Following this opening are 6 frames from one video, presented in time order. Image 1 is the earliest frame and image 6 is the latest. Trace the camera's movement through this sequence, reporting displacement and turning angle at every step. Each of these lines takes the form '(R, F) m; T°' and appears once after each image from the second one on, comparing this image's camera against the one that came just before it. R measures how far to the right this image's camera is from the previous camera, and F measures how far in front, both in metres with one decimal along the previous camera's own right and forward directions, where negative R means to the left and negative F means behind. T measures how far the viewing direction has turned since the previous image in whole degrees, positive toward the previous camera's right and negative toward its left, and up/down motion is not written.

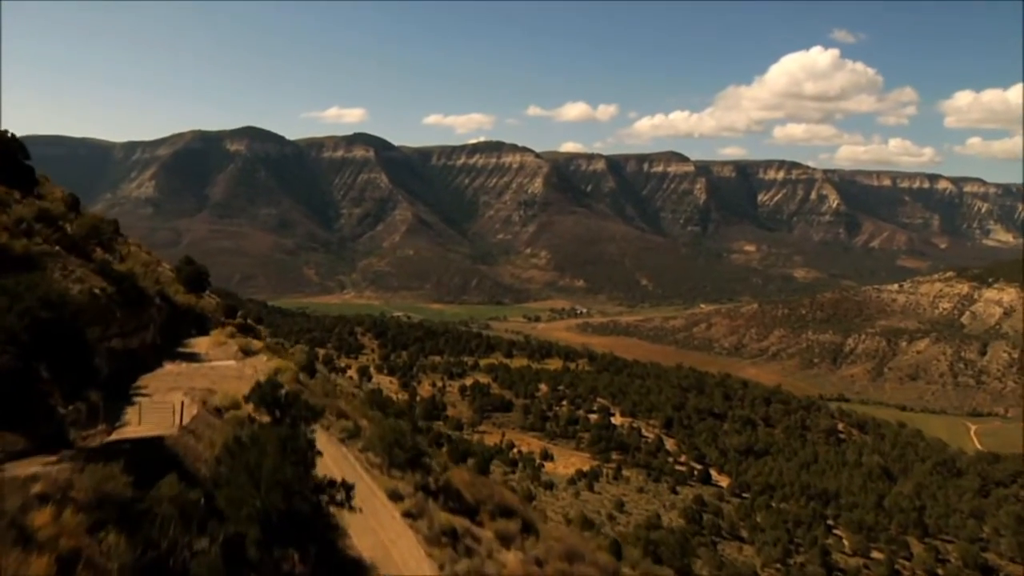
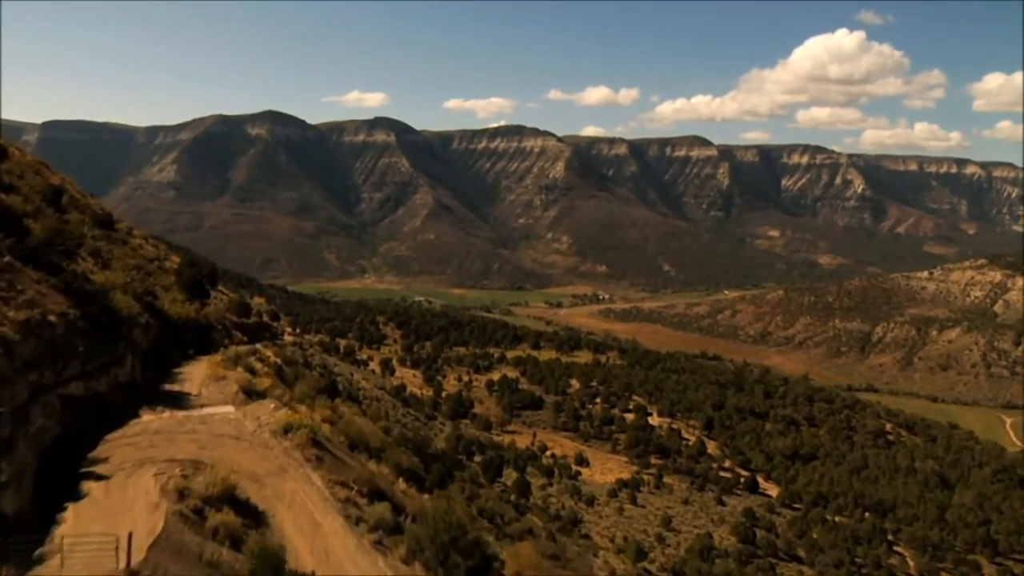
(-0.7, +2.8) m; -1°
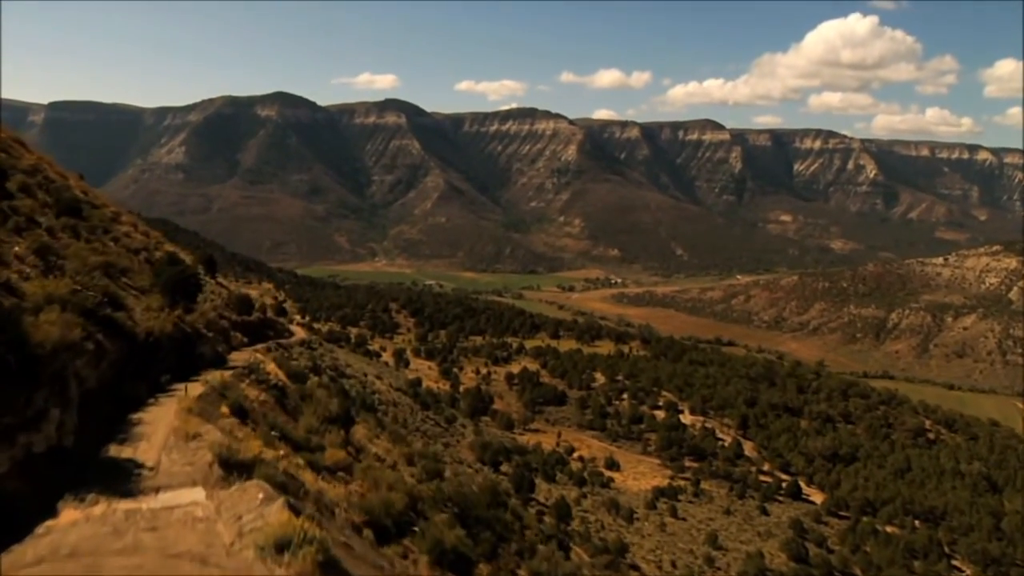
(-0.7, +3.0) m; -1°
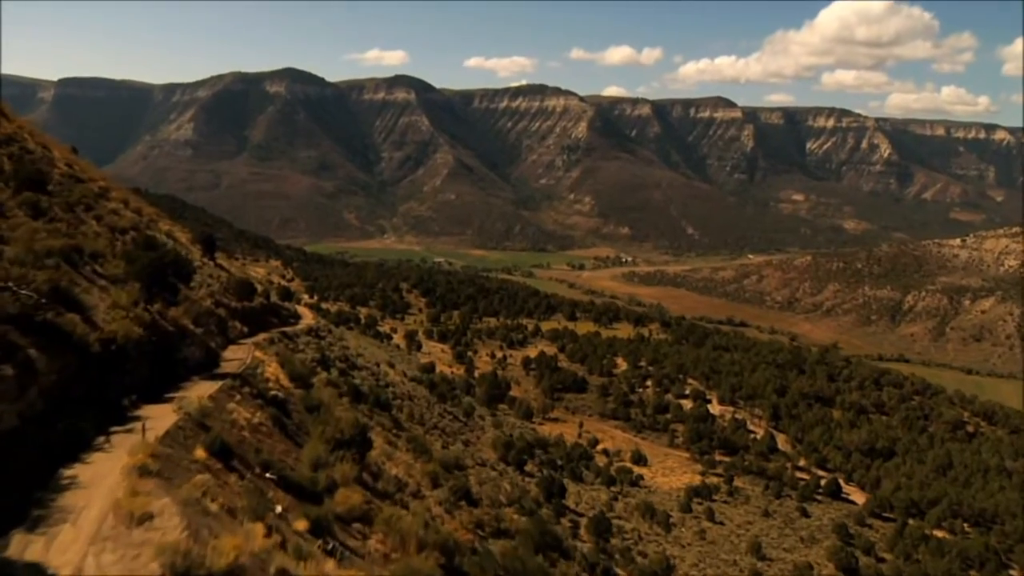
(-0.6, +2.5) m; -1°
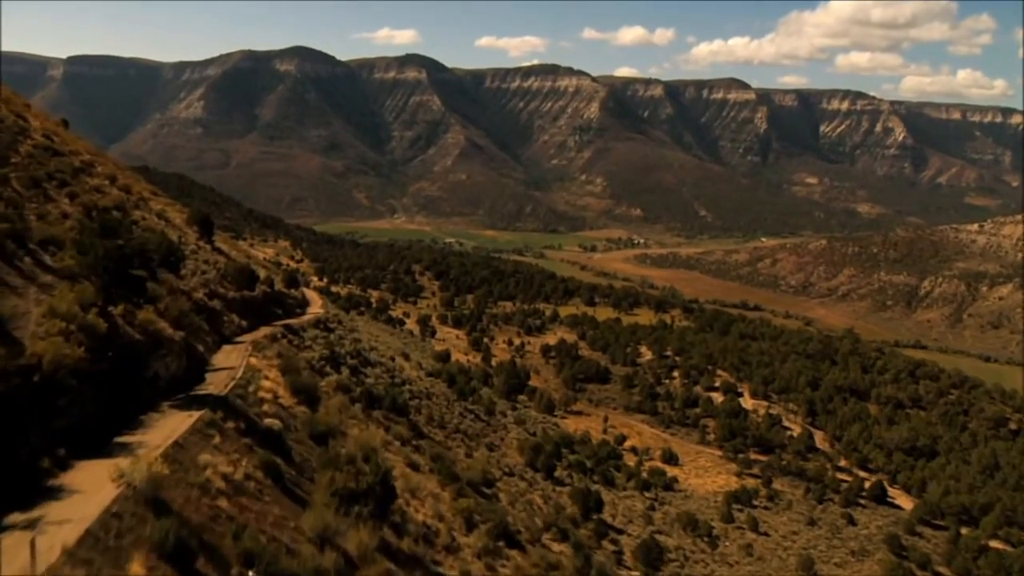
(-0.6, +2.5) m; -1°
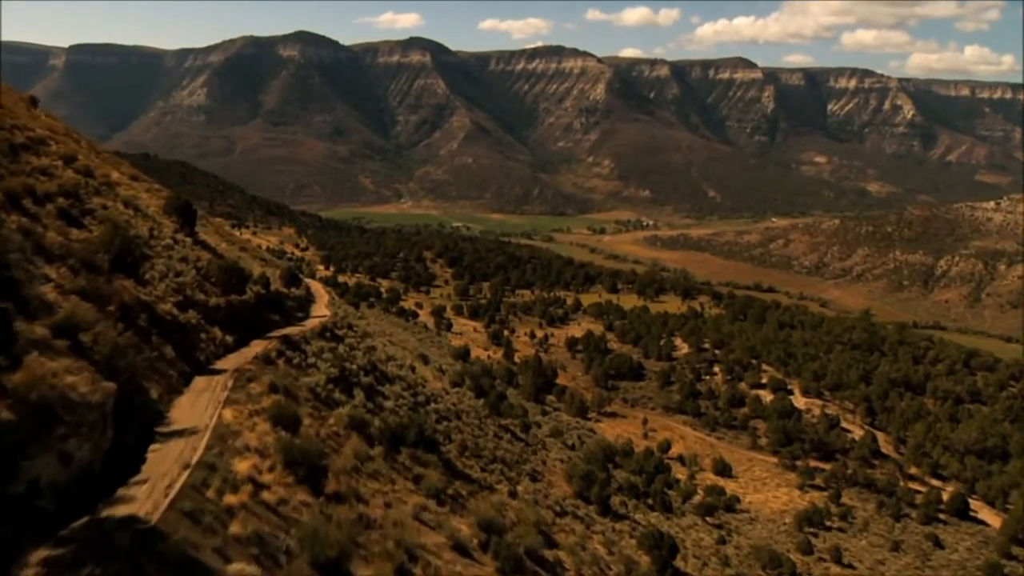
(-0.9, +3.8) m; -1°
